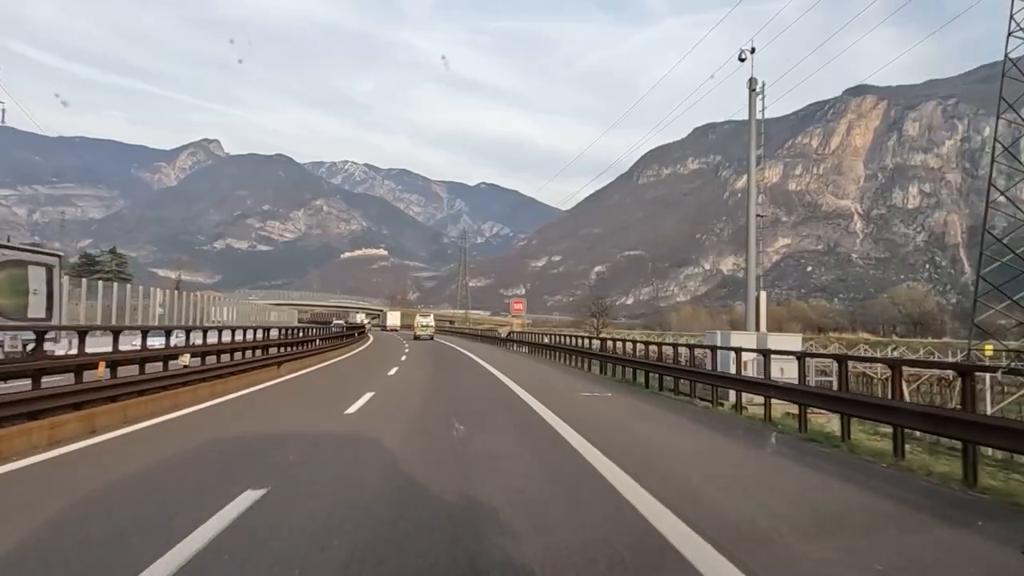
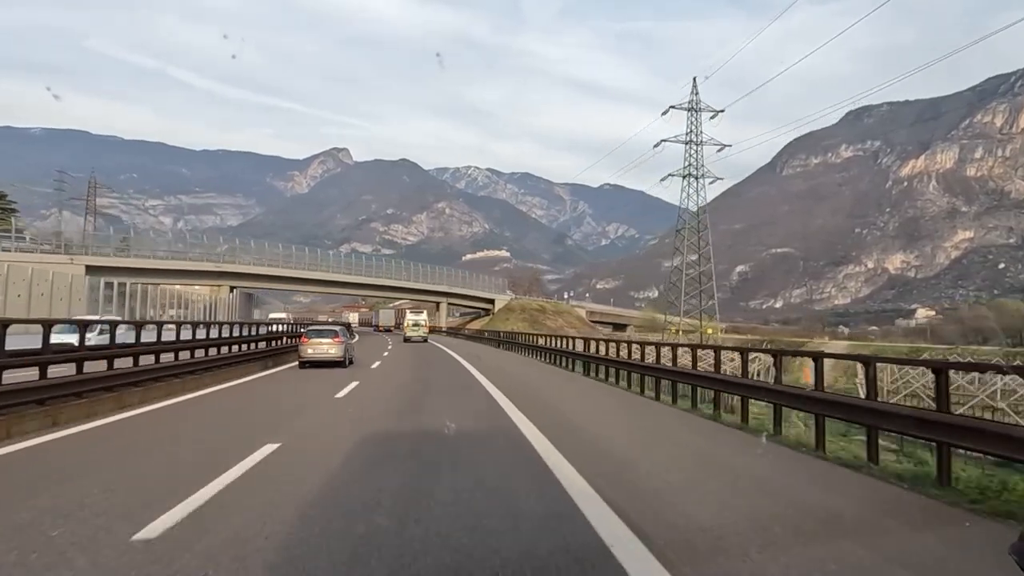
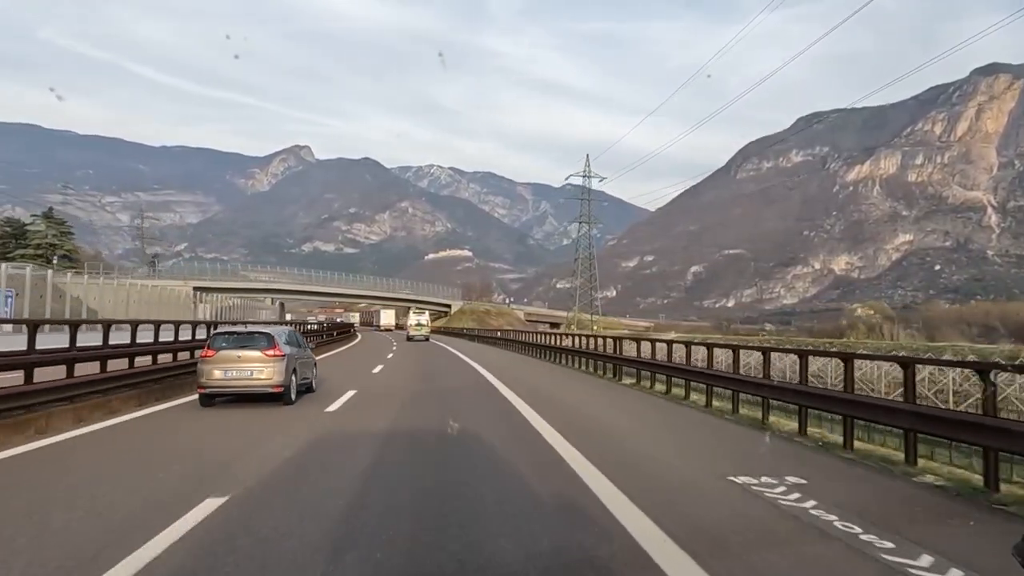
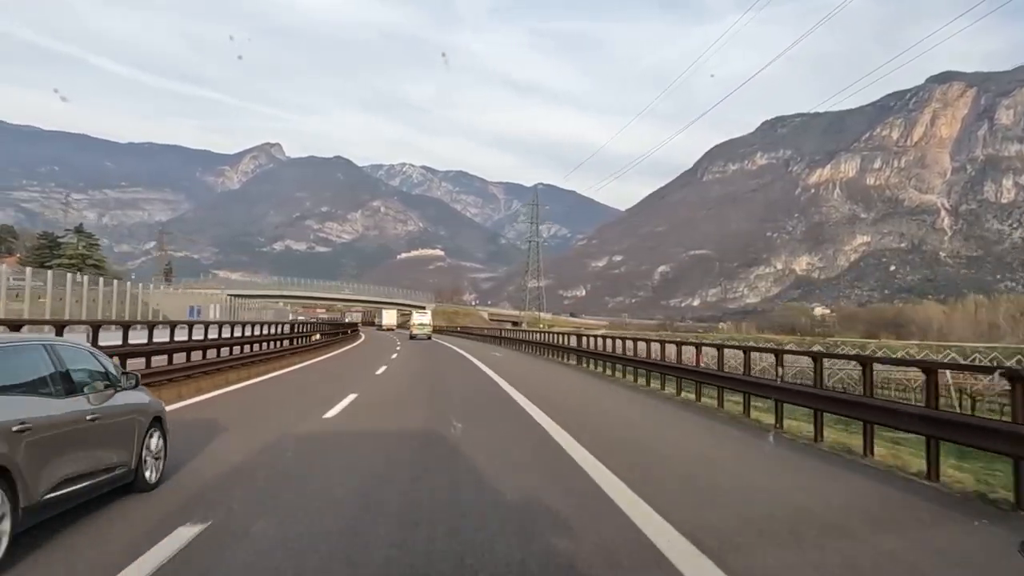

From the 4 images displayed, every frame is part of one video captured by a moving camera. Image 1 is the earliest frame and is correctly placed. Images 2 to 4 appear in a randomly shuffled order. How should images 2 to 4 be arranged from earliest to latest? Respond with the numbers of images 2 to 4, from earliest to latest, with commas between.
4, 3, 2
